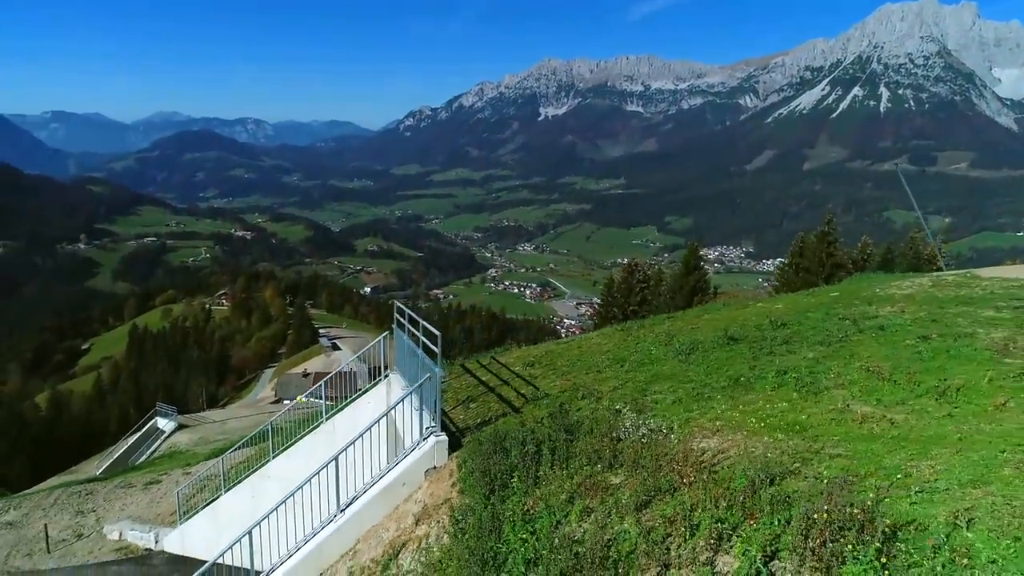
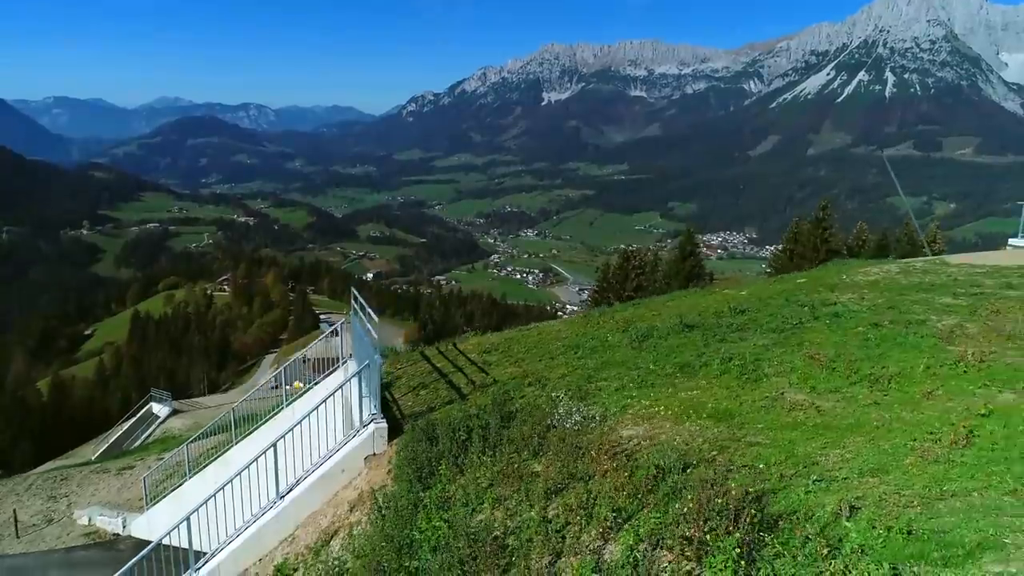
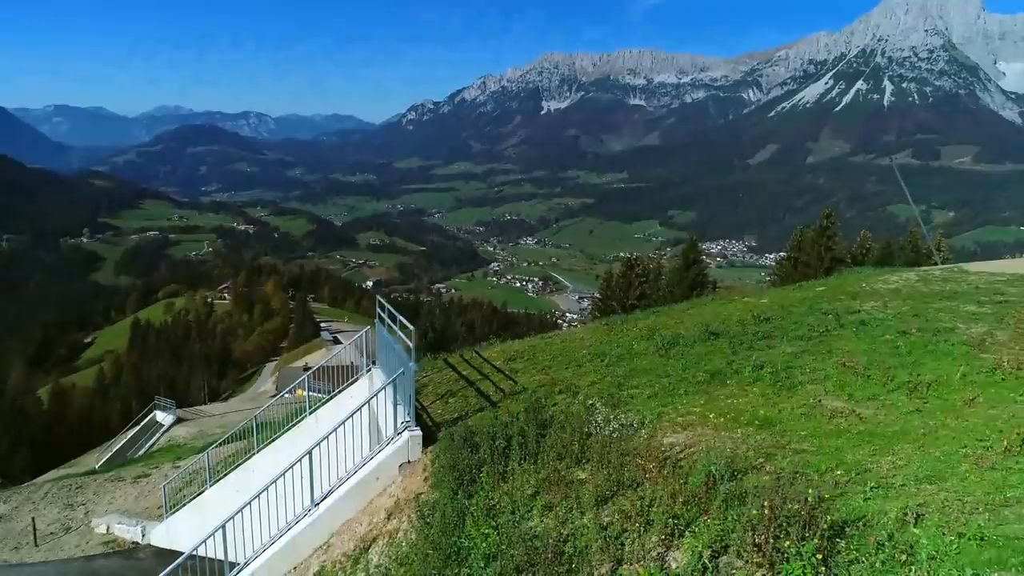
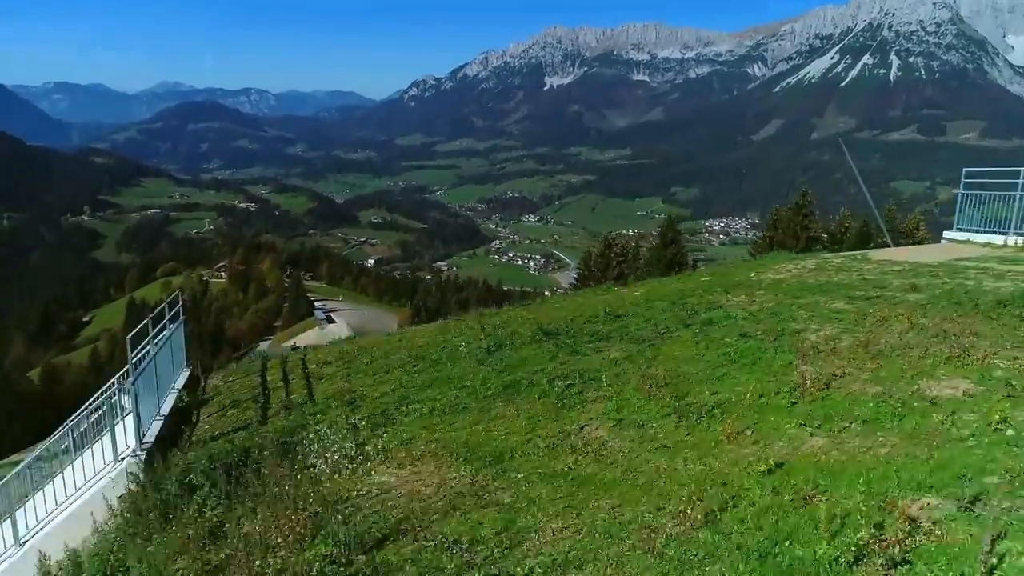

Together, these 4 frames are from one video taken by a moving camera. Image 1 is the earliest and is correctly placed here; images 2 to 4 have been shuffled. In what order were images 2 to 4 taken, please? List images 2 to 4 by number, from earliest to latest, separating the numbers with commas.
3, 2, 4
